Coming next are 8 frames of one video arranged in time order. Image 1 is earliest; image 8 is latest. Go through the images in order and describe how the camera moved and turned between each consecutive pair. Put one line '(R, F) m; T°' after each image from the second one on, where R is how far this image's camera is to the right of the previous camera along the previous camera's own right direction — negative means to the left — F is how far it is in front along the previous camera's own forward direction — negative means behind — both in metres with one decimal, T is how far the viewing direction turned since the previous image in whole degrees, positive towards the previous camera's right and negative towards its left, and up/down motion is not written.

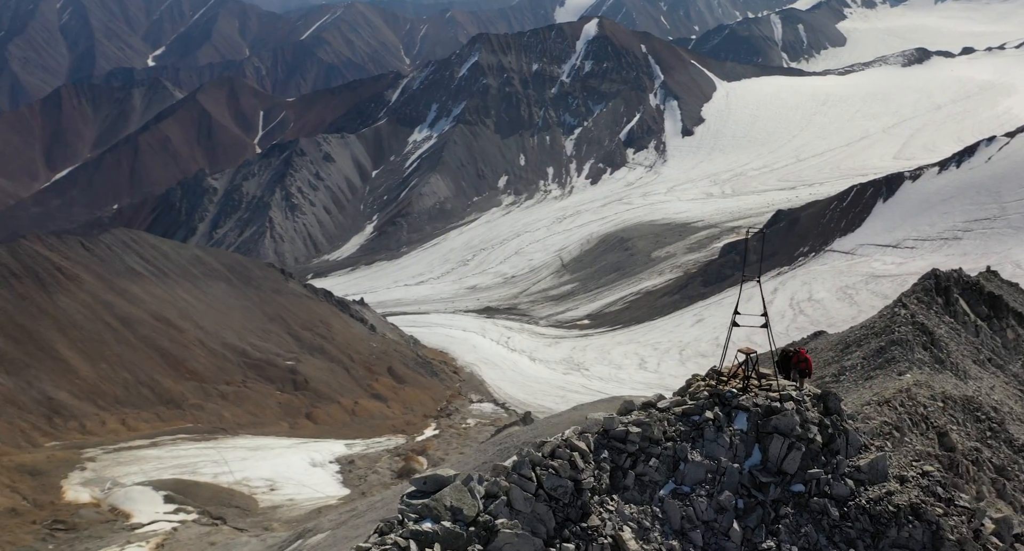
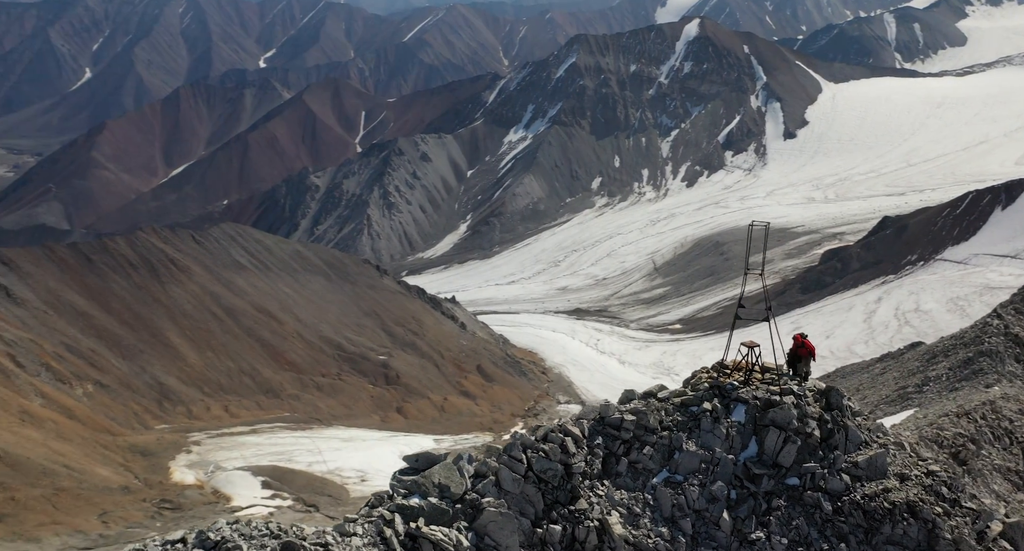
(+0.1, -1.2) m; -5°
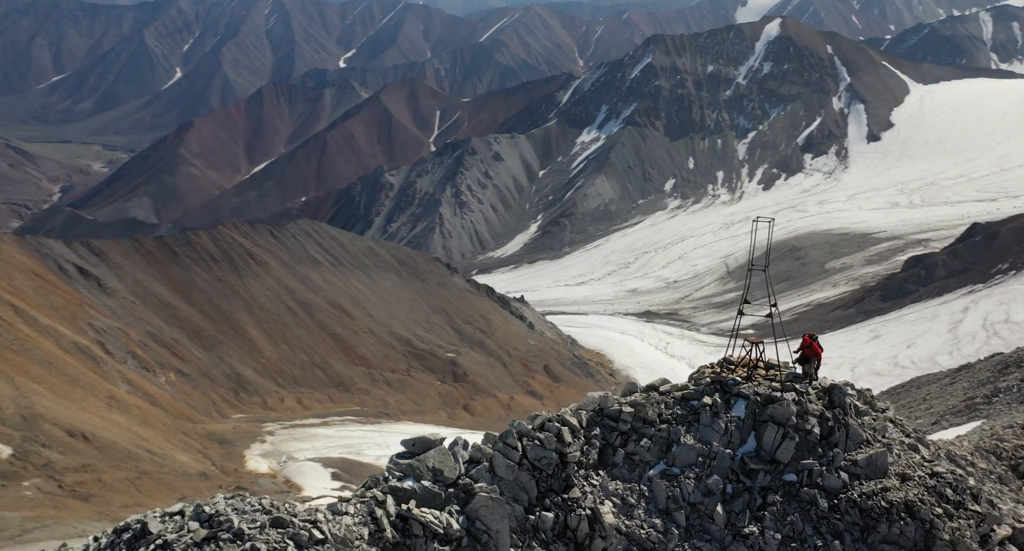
(+0.3, -0.7) m; -4°
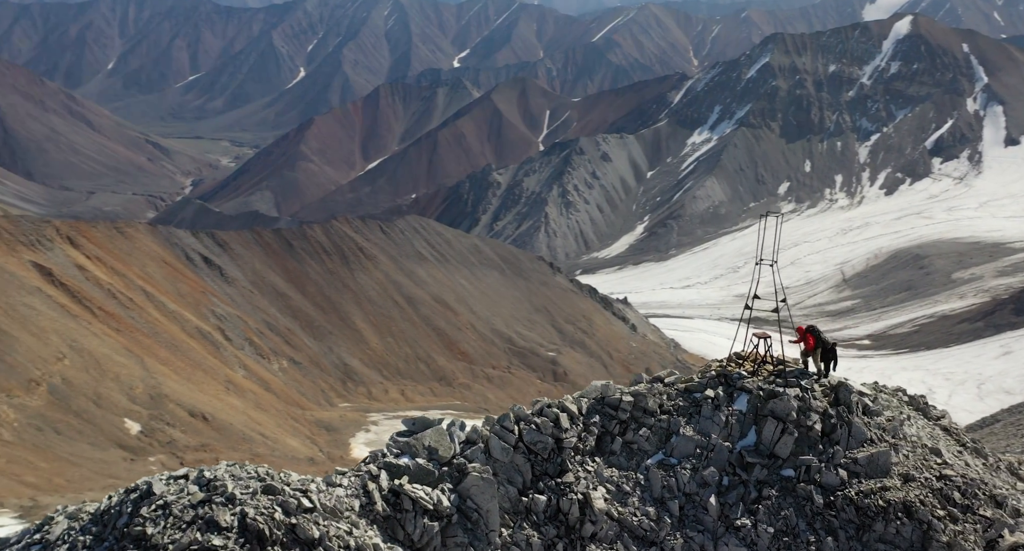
(+0.4, -0.1) m; -6°
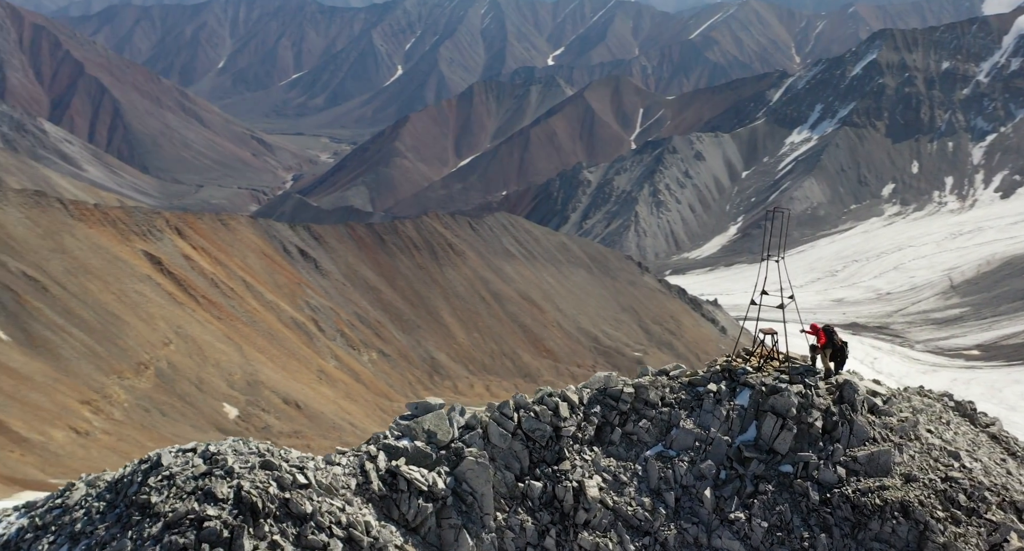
(+0.3, -0.1) m; -5°
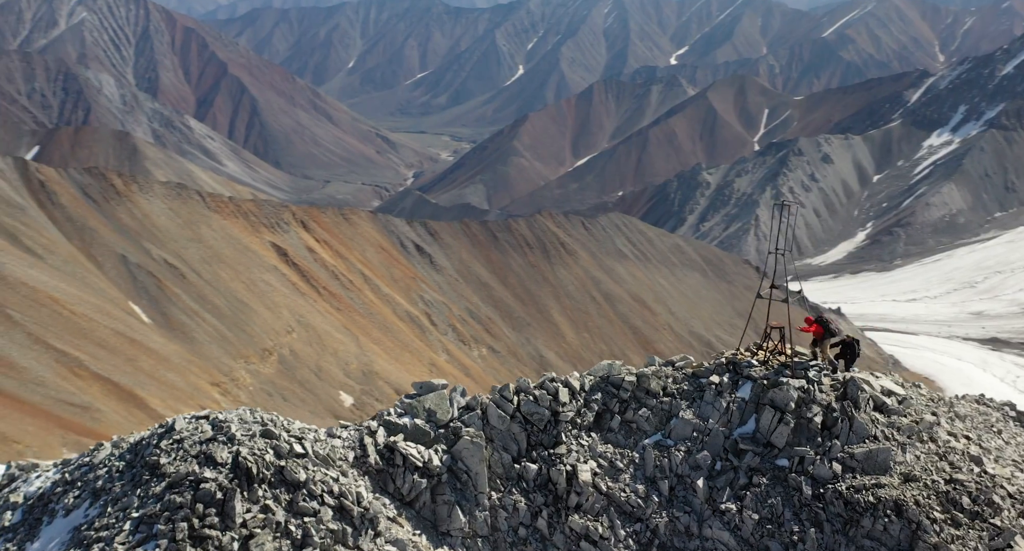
(+0.4, -0.1) m; -6°
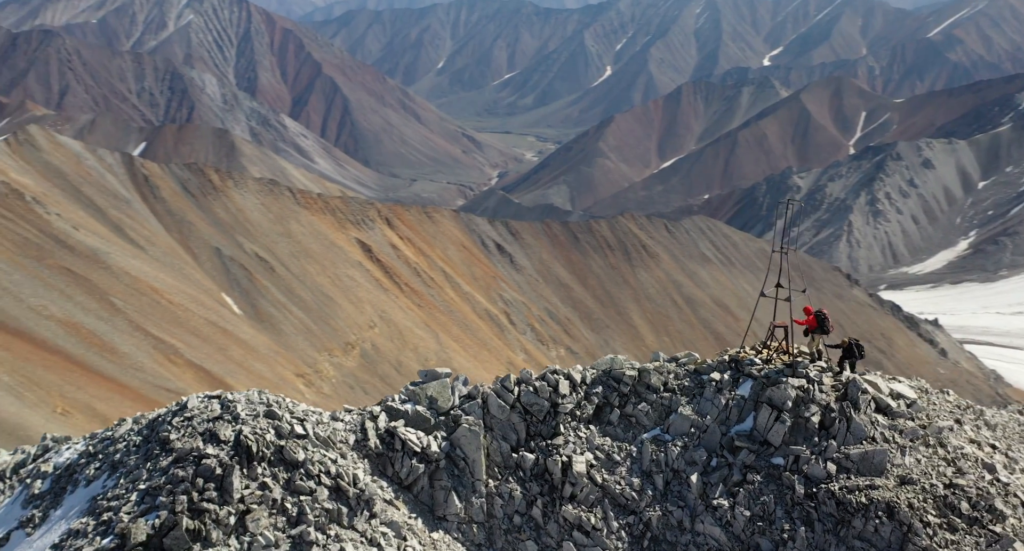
(+0.3, -0.1) m; -5°
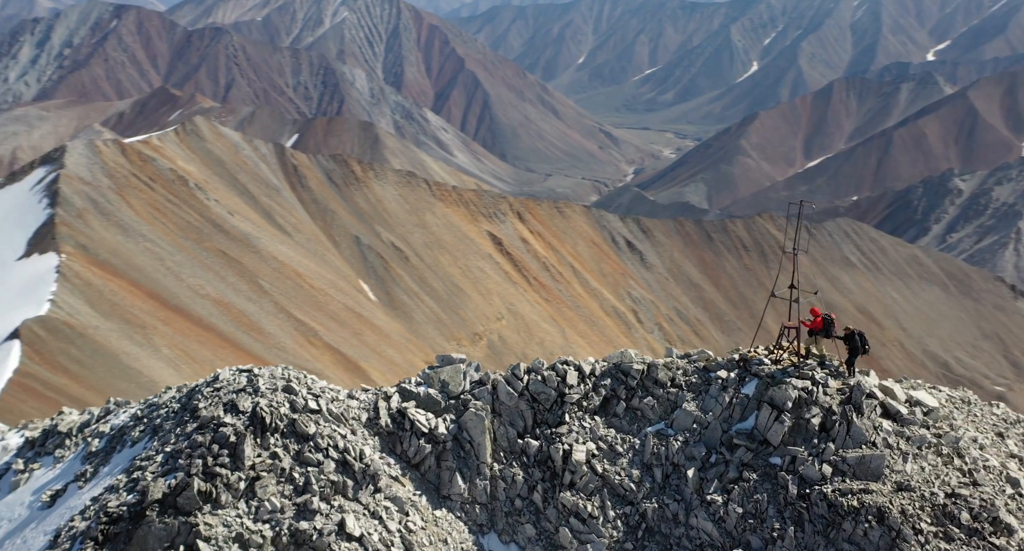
(+0.5, -0.1) m; -8°
